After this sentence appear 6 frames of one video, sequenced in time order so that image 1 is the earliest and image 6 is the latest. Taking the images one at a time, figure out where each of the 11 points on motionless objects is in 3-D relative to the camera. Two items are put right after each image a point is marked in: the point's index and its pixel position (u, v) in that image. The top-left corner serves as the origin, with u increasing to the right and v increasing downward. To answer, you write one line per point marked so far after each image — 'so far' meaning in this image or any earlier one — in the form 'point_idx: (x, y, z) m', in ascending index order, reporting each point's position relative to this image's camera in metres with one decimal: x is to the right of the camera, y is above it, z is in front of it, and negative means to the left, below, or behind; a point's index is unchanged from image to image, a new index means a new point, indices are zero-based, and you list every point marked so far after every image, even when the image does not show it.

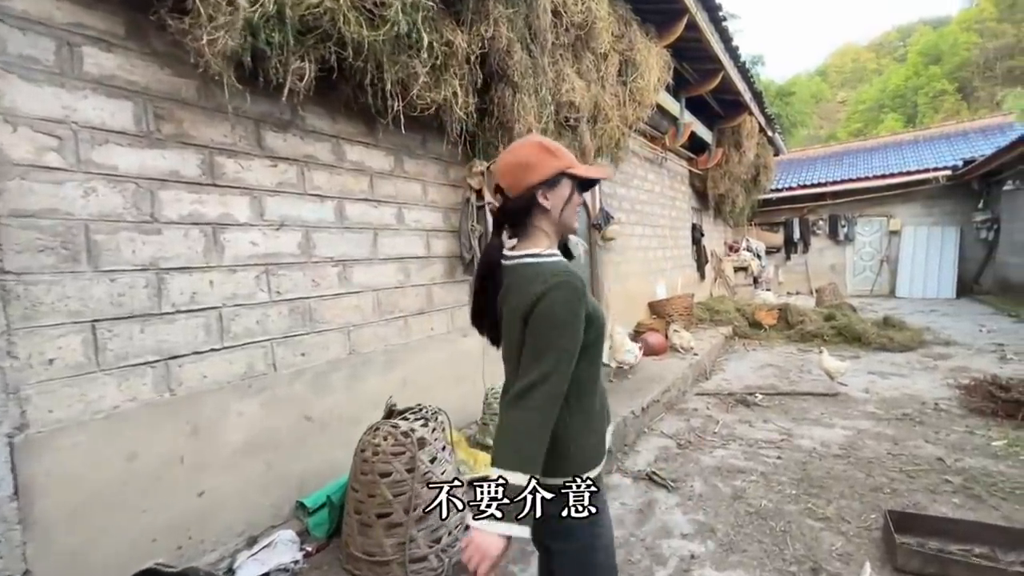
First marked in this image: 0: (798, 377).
0: (+3.0, -0.9, +4.9) m
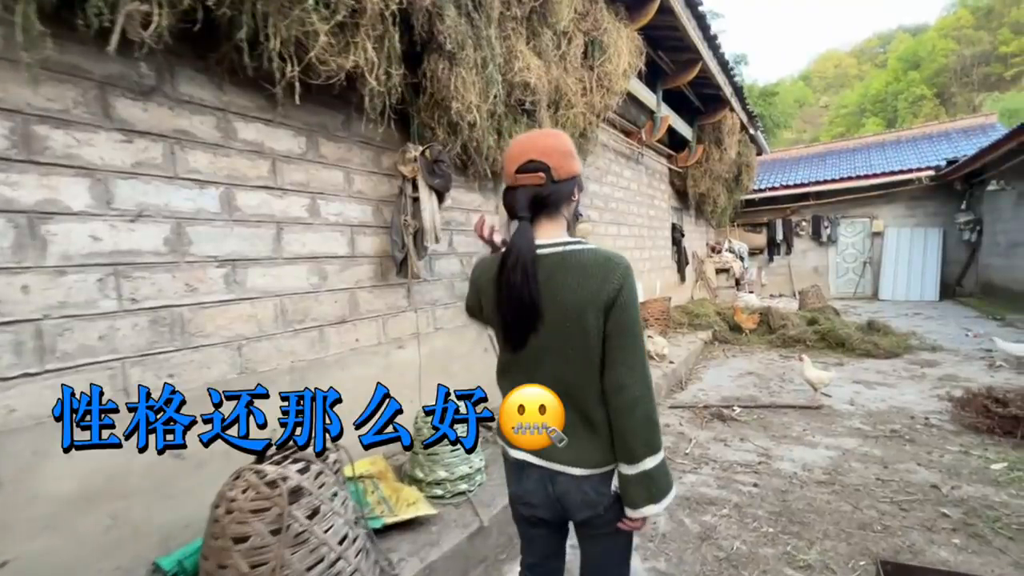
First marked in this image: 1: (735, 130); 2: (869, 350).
0: (+2.6, -1.0, +4.6) m
1: (+4.0, +2.9, +8.4) m
2: (+4.3, -0.7, +5.6) m
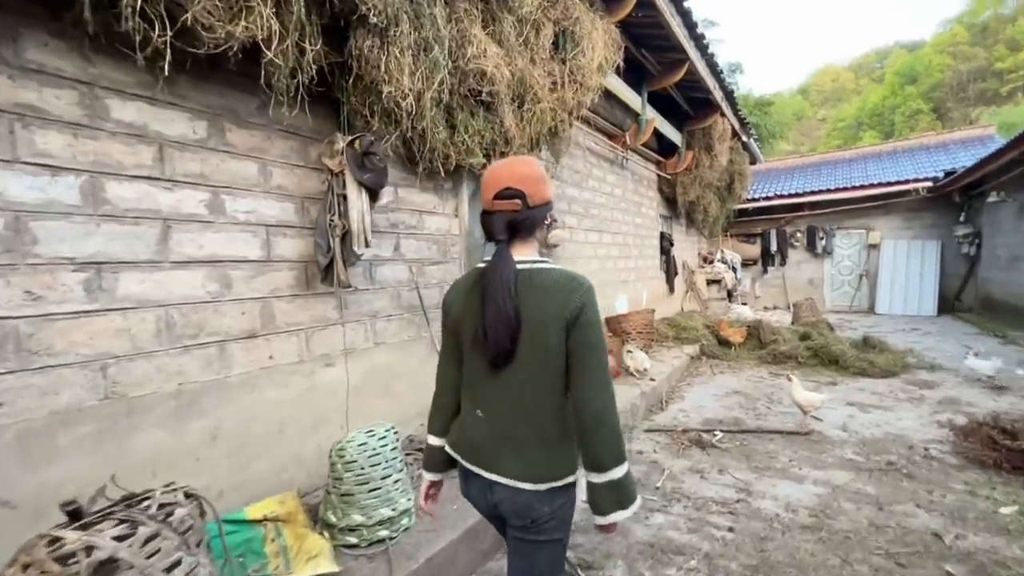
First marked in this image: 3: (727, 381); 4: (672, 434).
0: (+2.3, -1.1, +4.3) m
1: (+3.7, +2.6, +8.1) m
2: (+4.0, -0.9, +5.3) m
3: (+2.4, -1.0, +5.2) m
4: (+1.3, -1.1, +3.7) m
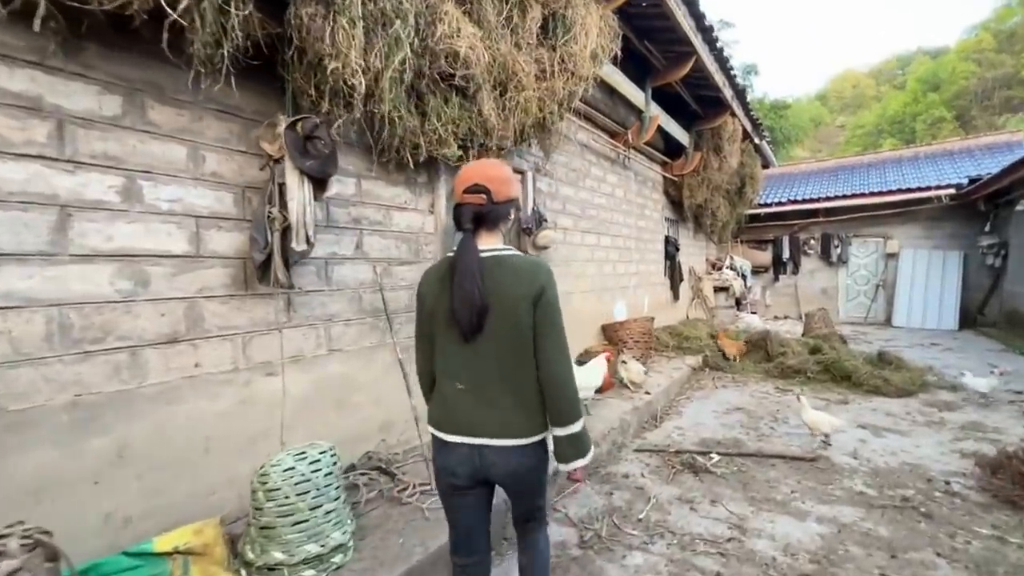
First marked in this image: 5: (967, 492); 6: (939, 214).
0: (+2.2, -1.2, +3.9) m
1: (+3.7, +2.5, +7.7) m
2: (+3.8, -1.0, +4.9) m
3: (+2.3, -1.1, +4.9) m
4: (+1.1, -1.2, +3.4) m
5: (+2.7, -1.2, +2.8) m
6: (+8.9, +1.5, +9.7) m
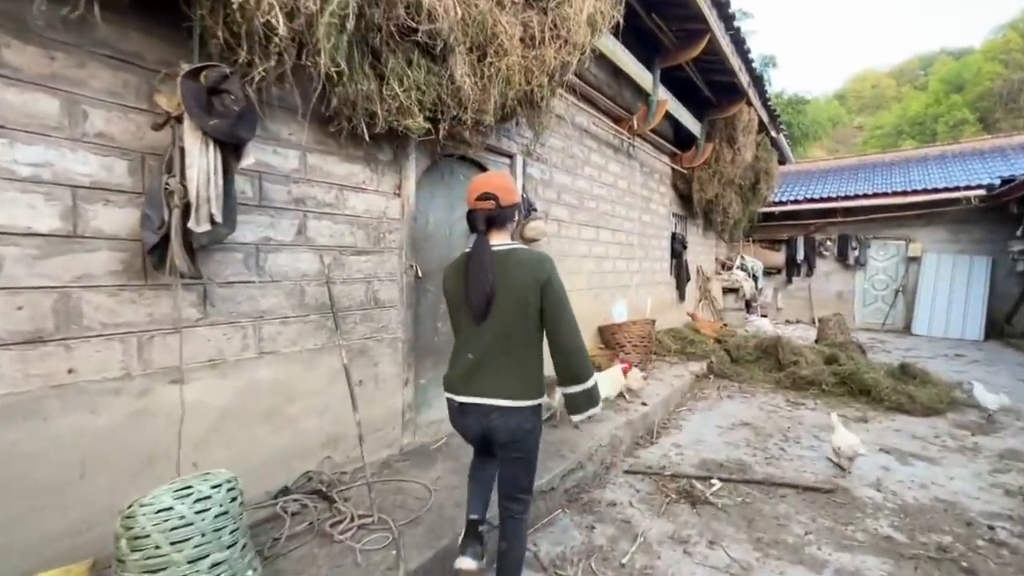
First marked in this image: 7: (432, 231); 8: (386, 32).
0: (+2.0, -1.2, +3.5) m
1: (+3.7, +2.5, +7.2) m
2: (+3.7, -1.1, +4.4) m
3: (+2.1, -1.2, +4.4) m
4: (+0.9, -1.2, +2.9) m
5: (+2.5, -1.3, +2.3) m
6: (+8.9, +1.4, +9.1) m
7: (-0.6, +0.4, +3.2) m
8: (-0.6, +1.2, +2.2) m
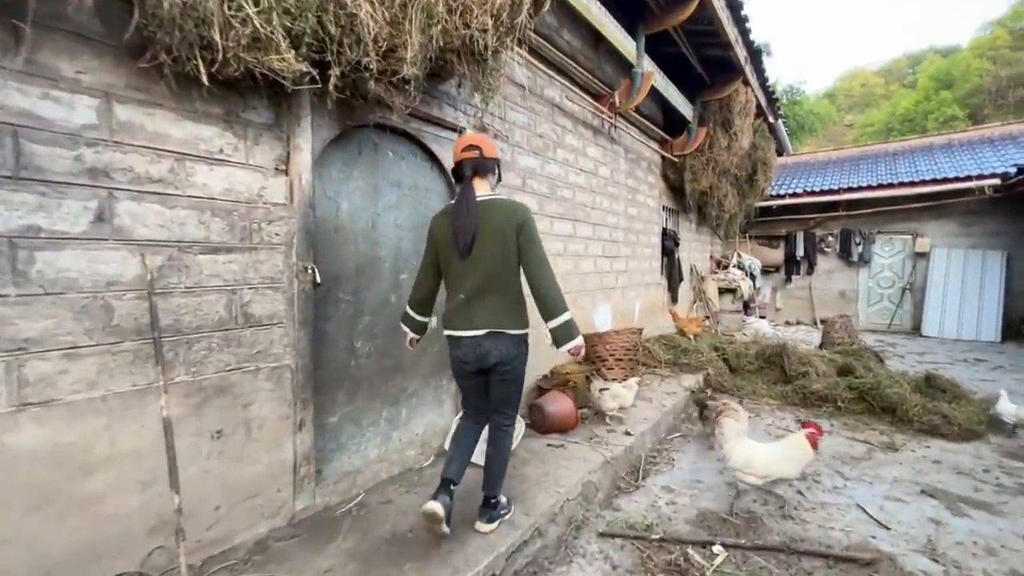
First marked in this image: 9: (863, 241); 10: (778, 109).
0: (+1.7, -1.2, +2.8) m
1: (+3.3, +2.5, +6.5) m
2: (+3.4, -1.1, +3.7) m
3: (+1.8, -1.2, +3.7) m
4: (+0.6, -1.2, +2.2) m
5: (+2.2, -1.3, +1.6) m
6: (+8.5, +1.4, +8.5) m
7: (-0.9, +0.3, +2.4) m
8: (-0.9, +1.2, +1.4) m
9: (+6.9, +0.9, +9.1) m
10: (+4.3, +2.9, +7.5) m
